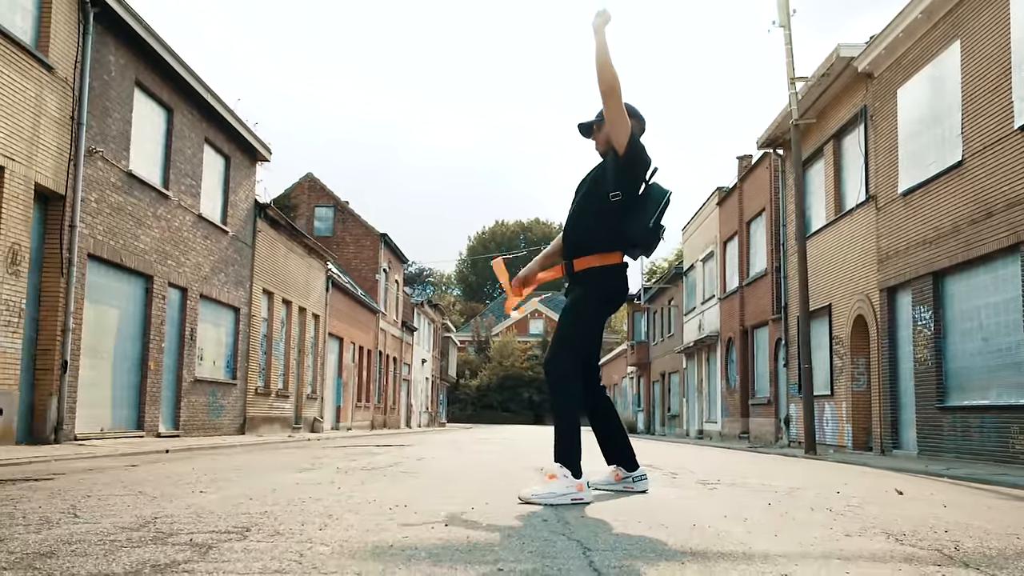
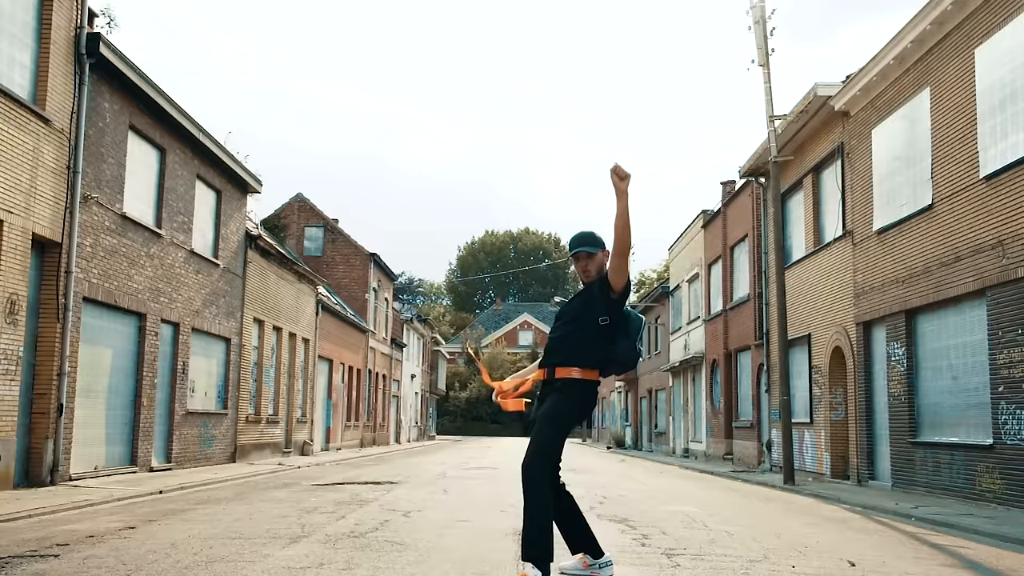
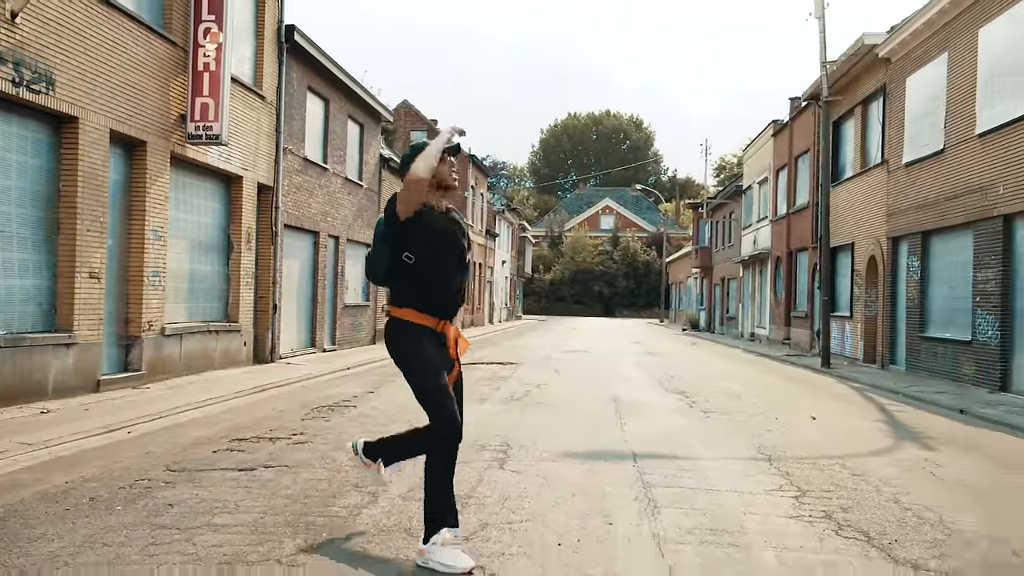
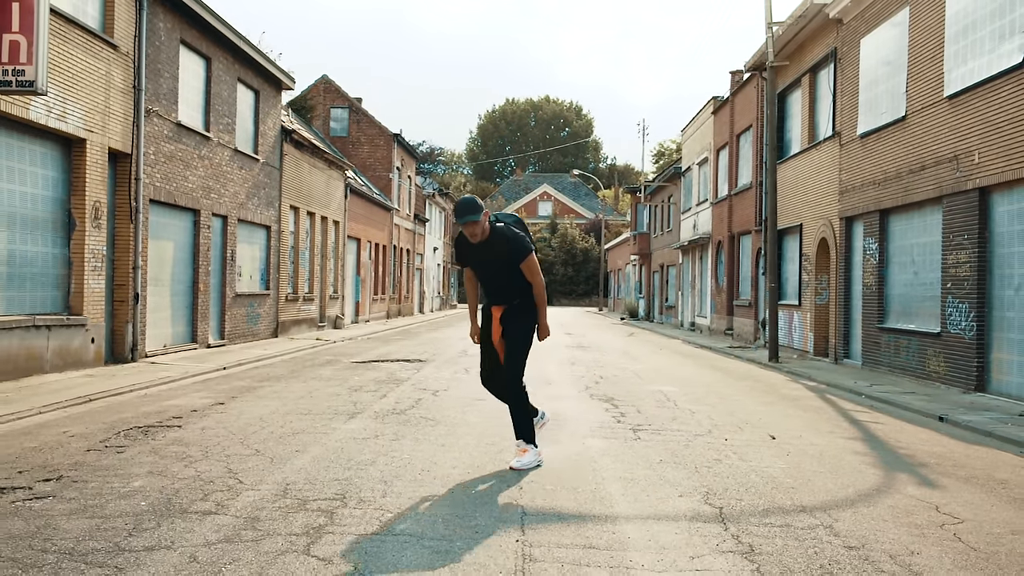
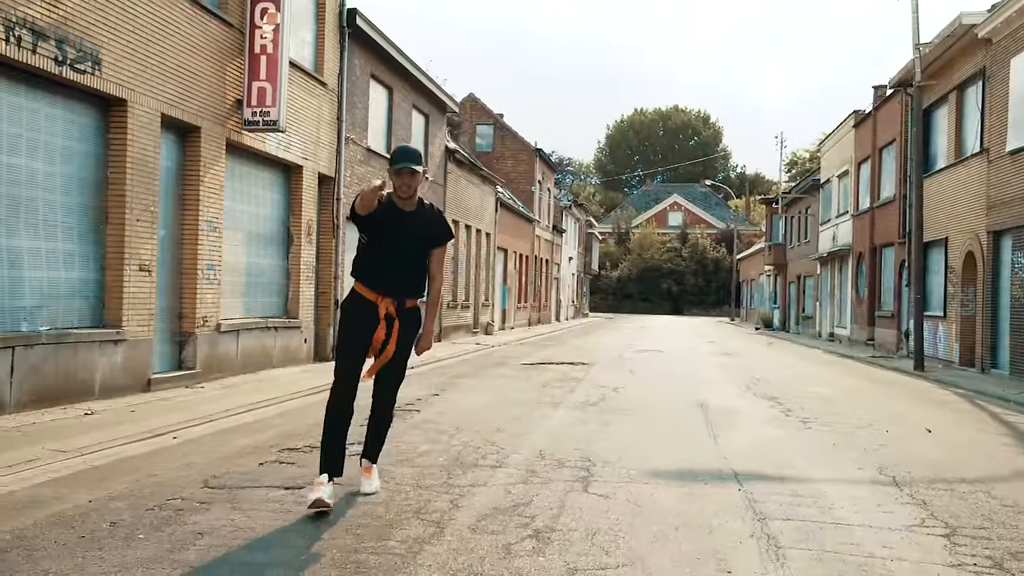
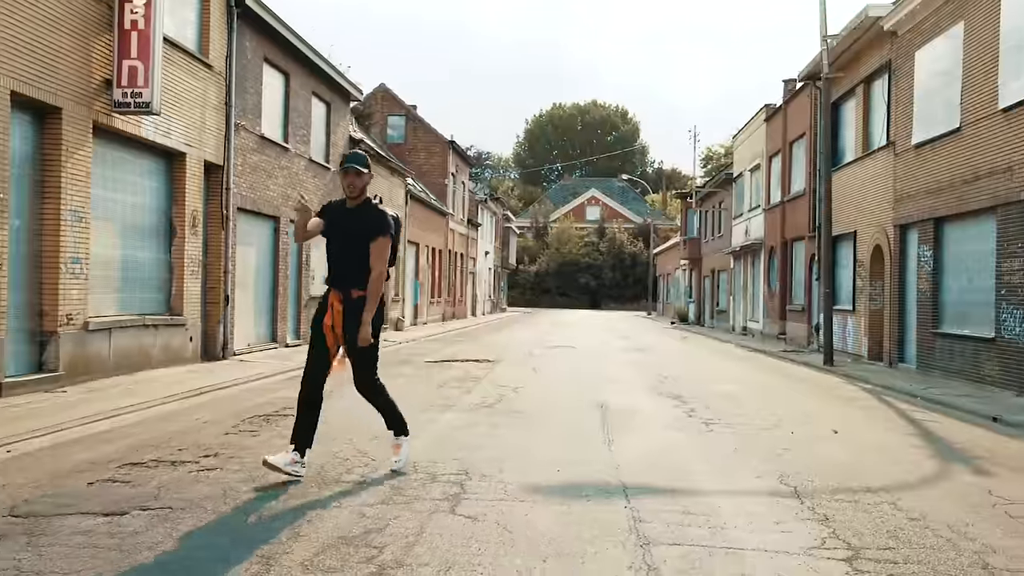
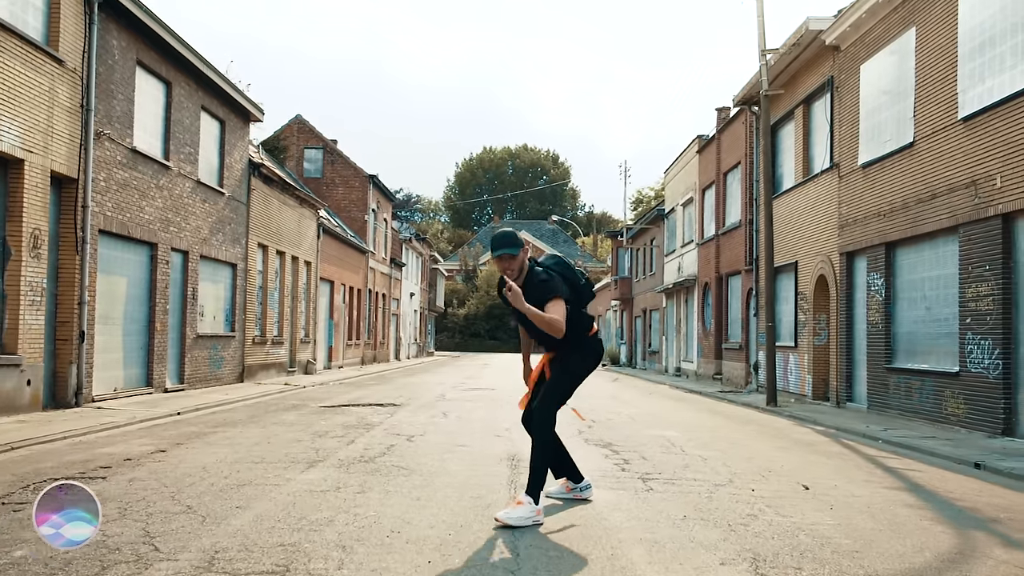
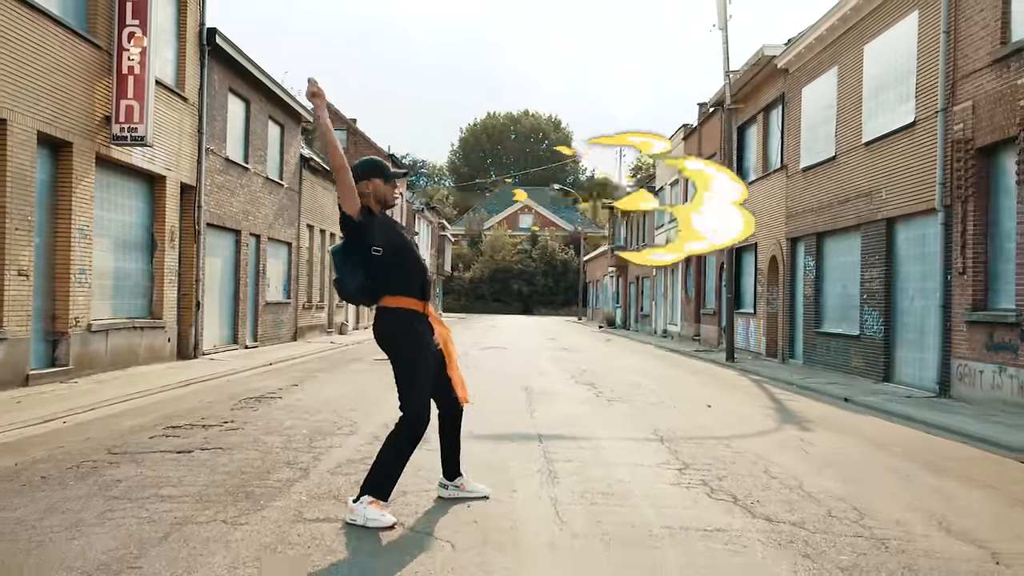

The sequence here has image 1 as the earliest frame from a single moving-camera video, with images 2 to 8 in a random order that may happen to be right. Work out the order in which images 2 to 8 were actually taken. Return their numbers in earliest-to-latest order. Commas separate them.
2, 7, 4, 6, 5, 3, 8
